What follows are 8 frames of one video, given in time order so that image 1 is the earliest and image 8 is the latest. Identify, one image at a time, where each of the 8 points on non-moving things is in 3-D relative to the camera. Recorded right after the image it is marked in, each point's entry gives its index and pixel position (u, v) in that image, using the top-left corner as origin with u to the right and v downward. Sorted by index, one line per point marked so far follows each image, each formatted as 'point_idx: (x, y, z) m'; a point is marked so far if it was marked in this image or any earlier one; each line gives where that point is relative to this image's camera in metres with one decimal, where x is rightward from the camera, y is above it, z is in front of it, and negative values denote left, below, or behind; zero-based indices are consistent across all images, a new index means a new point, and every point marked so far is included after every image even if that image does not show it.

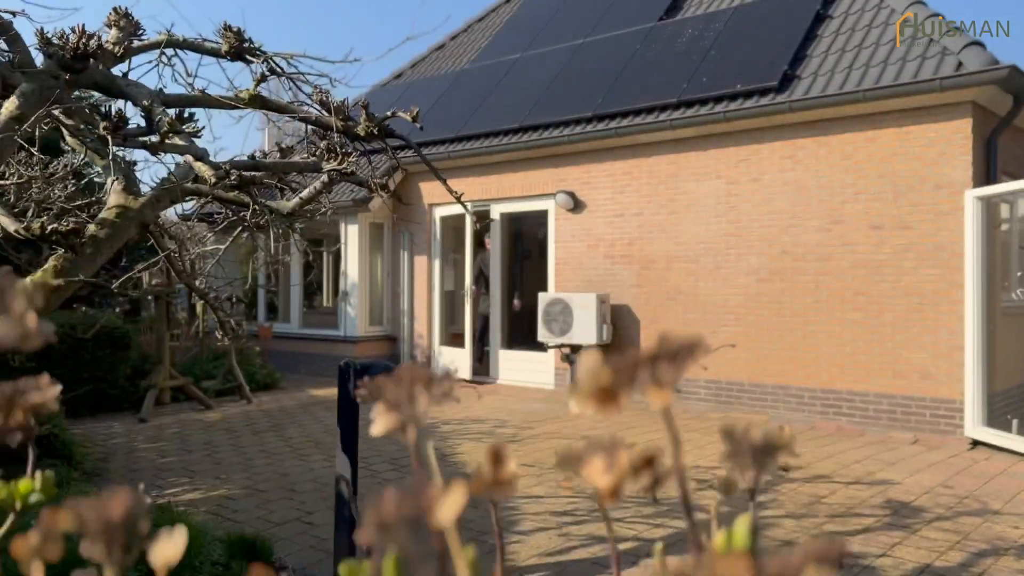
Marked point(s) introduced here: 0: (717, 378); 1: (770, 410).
0: (+2.2, -1.0, +8.3) m
1: (+2.6, -1.2, +7.9) m
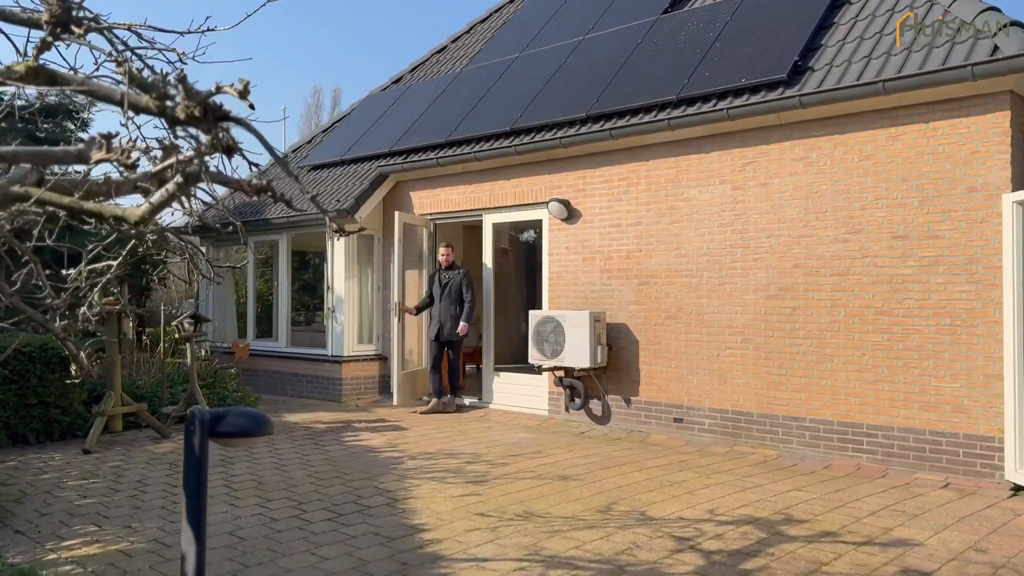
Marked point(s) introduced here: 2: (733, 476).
0: (+2.0, -1.1, +7.4) m
1: (+2.4, -1.4, +7.0) m
2: (+1.7, -1.5, +6.1) m
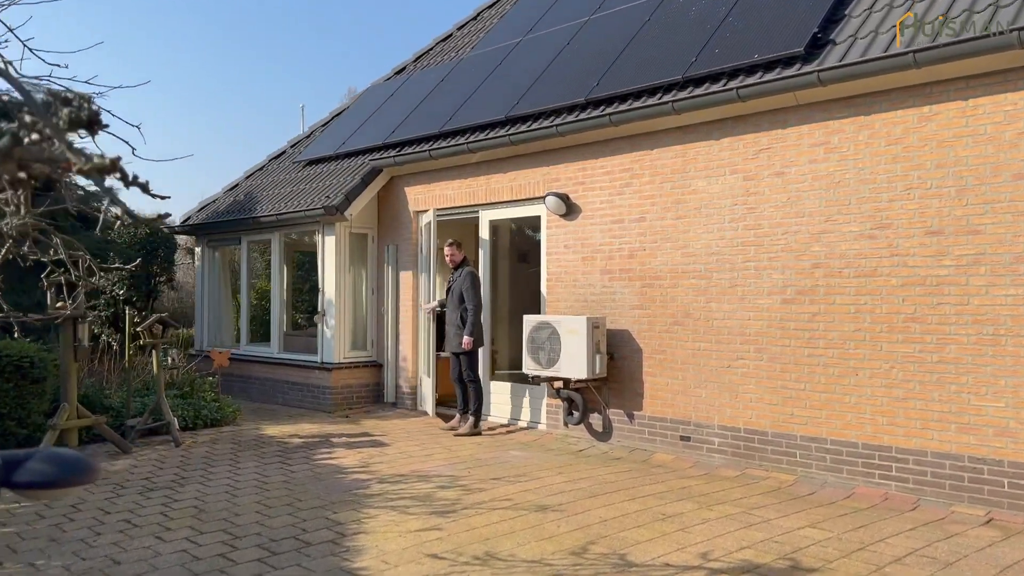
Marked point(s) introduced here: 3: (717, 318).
0: (+1.9, -1.2, +6.6) m
1: (+2.3, -1.4, +6.2) m
2: (+1.5, -1.5, +5.4) m
3: (+1.8, -0.3, +6.7) m
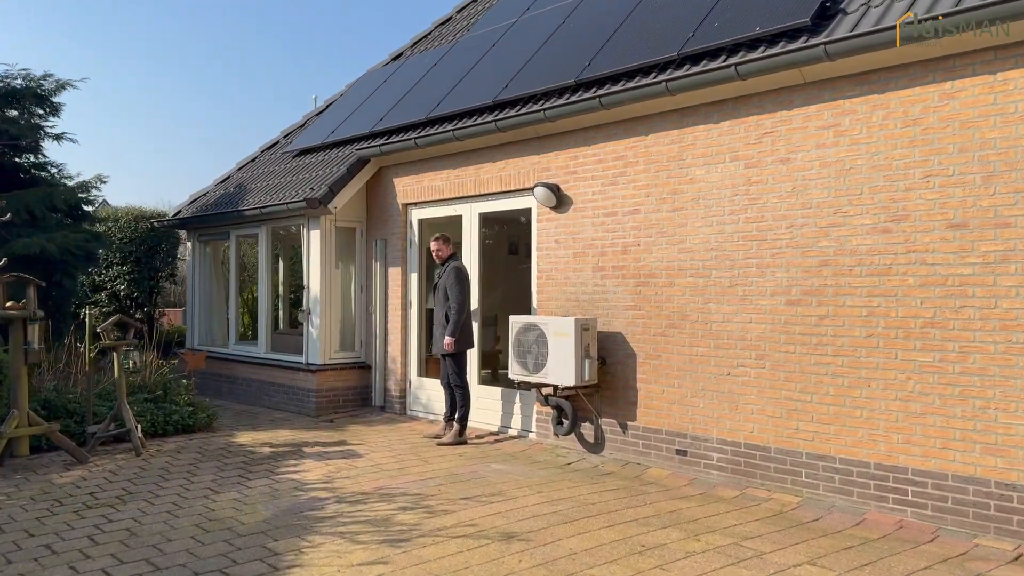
0: (+1.7, -1.2, +6.0) m
1: (+2.1, -1.4, +5.5) m
2: (+1.3, -1.5, +4.7) m
3: (+1.6, -0.3, +6.1) m
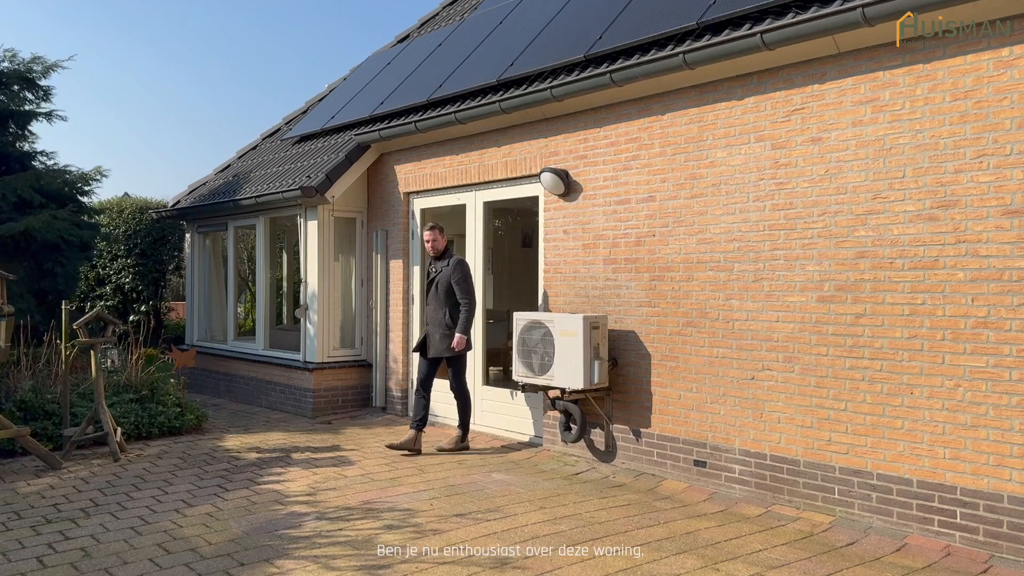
0: (+1.7, -1.1, +5.4) m
1: (+2.1, -1.4, +5.0) m
2: (+1.3, -1.5, +4.2) m
3: (+1.6, -0.2, +5.5) m
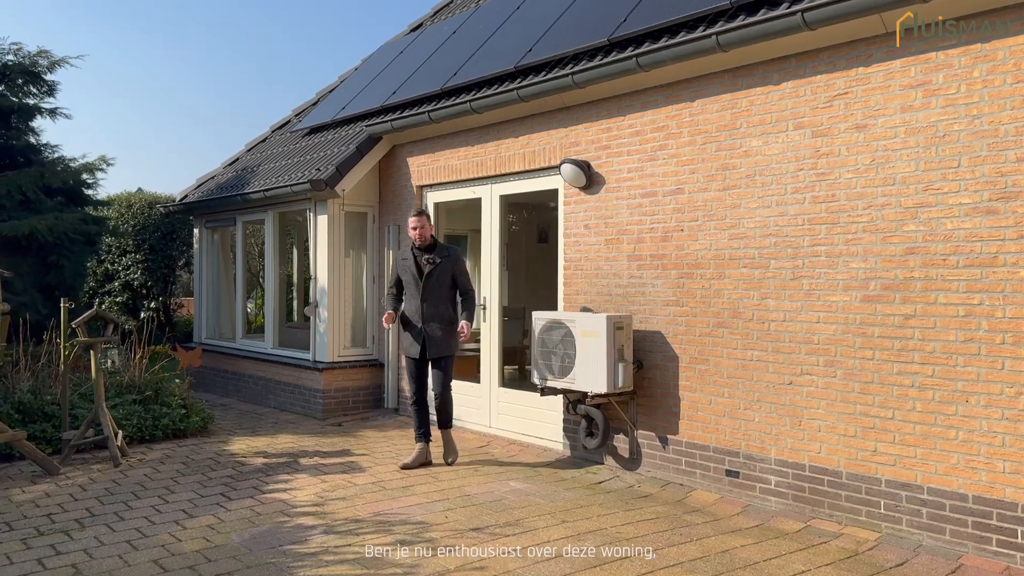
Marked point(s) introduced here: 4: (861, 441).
0: (+1.8, -1.1, +5.0) m
1: (+2.2, -1.4, +4.6) m
2: (+1.4, -1.5, +3.8) m
3: (+1.7, -0.2, +5.1) m
4: (+2.1, -0.9, +4.7) m
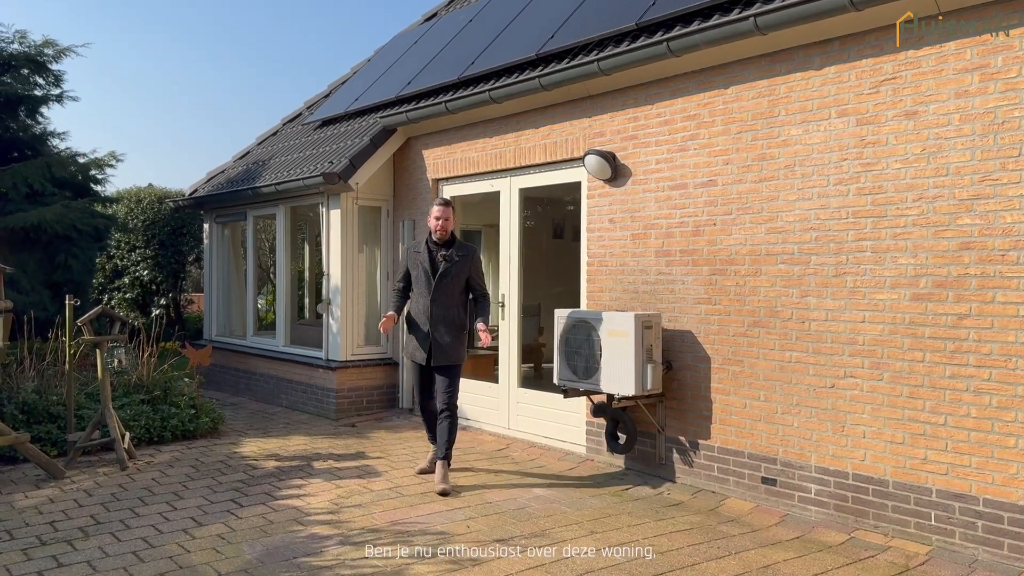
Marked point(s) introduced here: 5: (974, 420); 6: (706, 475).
0: (+2.0, -1.1, +4.7) m
1: (+2.3, -1.4, +4.3) m
2: (+1.5, -1.5, +3.6) m
3: (+1.9, -0.2, +4.8) m
4: (+2.3, -0.9, +4.4) m
5: (+2.5, -0.7, +4.2) m
6: (+1.3, -1.3, +5.4) m
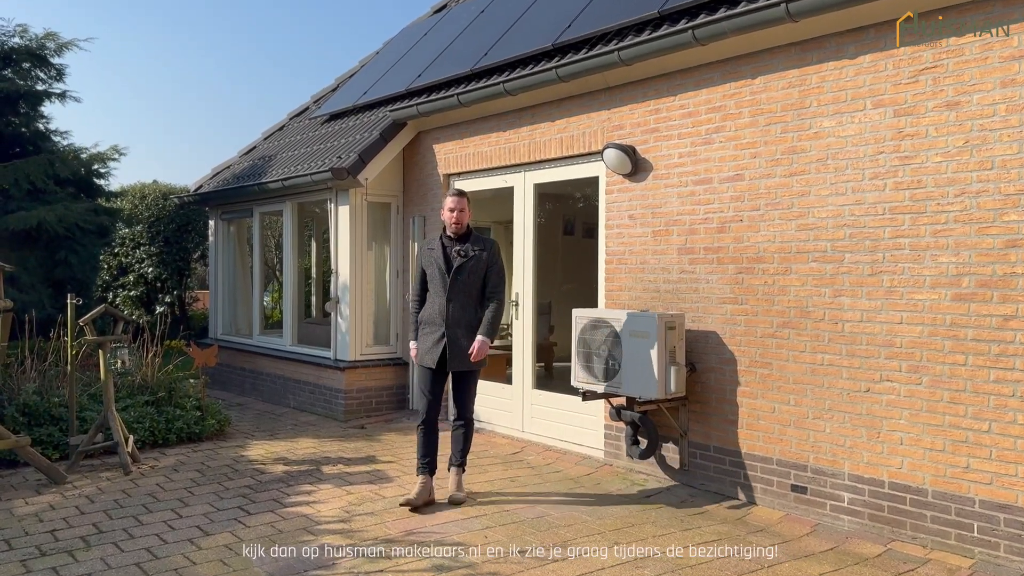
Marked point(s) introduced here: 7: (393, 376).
0: (+2.1, -1.1, +4.5) m
1: (+2.5, -1.4, +4.1) m
2: (+1.6, -1.5, +3.3) m
3: (+2.0, -0.2, +4.6) m
4: (+2.4, -0.9, +4.2) m
5: (+2.6, -0.7, +4.0) m
6: (+1.5, -1.3, +5.2) m
7: (-1.2, -0.9, +8.1) m
